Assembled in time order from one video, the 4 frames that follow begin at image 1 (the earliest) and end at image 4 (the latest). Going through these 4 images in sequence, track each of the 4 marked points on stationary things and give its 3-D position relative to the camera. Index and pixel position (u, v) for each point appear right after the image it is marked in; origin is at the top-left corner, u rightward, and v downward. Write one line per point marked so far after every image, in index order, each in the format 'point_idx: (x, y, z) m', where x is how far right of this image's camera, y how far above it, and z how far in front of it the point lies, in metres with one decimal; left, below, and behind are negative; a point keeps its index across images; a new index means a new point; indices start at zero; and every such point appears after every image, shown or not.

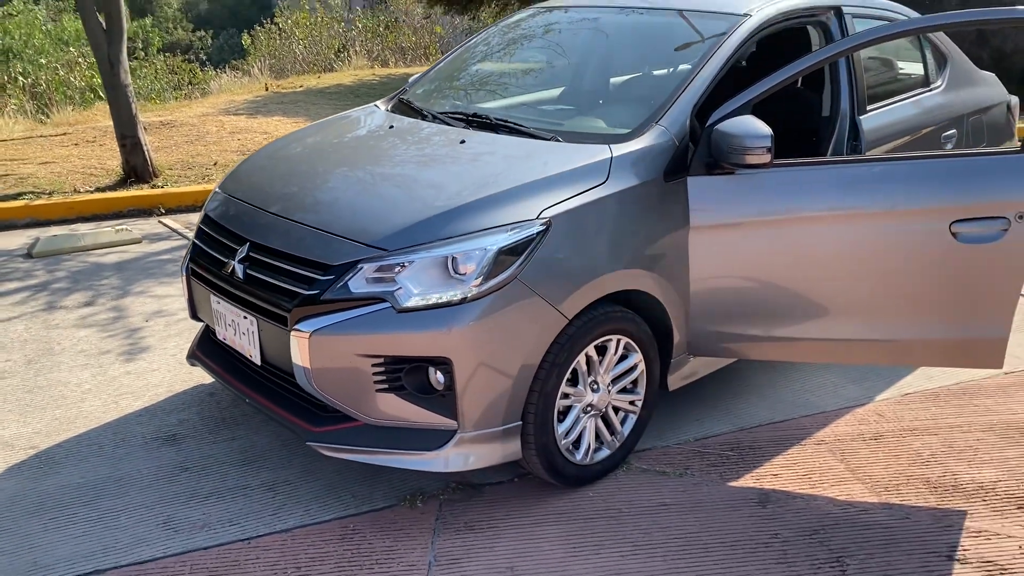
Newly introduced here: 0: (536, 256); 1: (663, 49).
0: (+0.1, +0.1, +2.8) m
1: (+0.6, +1.0, +3.6) m
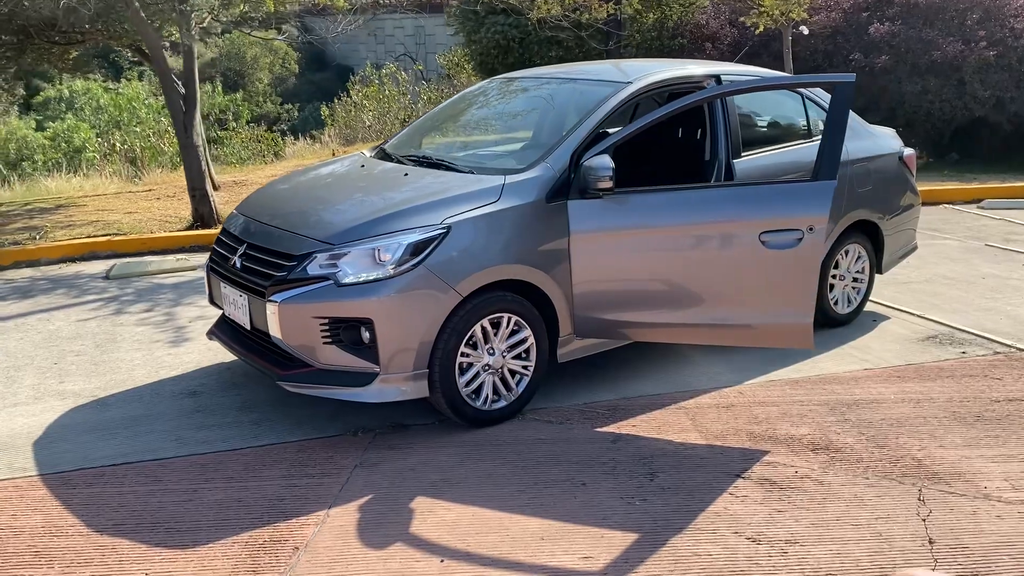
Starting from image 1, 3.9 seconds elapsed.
0: (-0.3, +0.2, +3.9) m
1: (+0.3, +1.0, +4.8) m
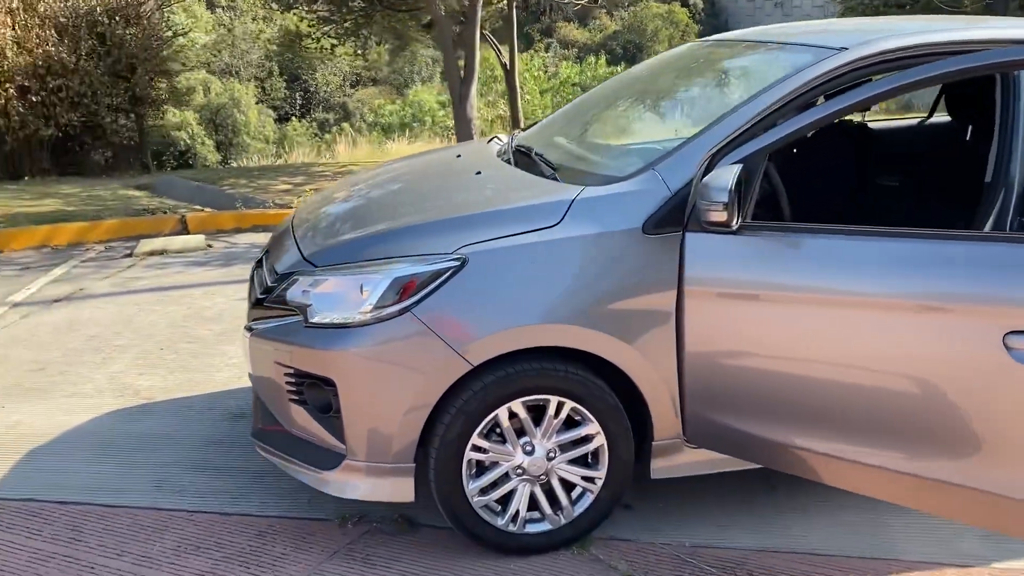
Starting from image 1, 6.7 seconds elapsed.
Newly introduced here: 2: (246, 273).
0: (-0.2, 0.0, +2.6) m
1: (+0.8, +0.7, +3.1) m
2: (-1.9, +0.1, +6.3) m
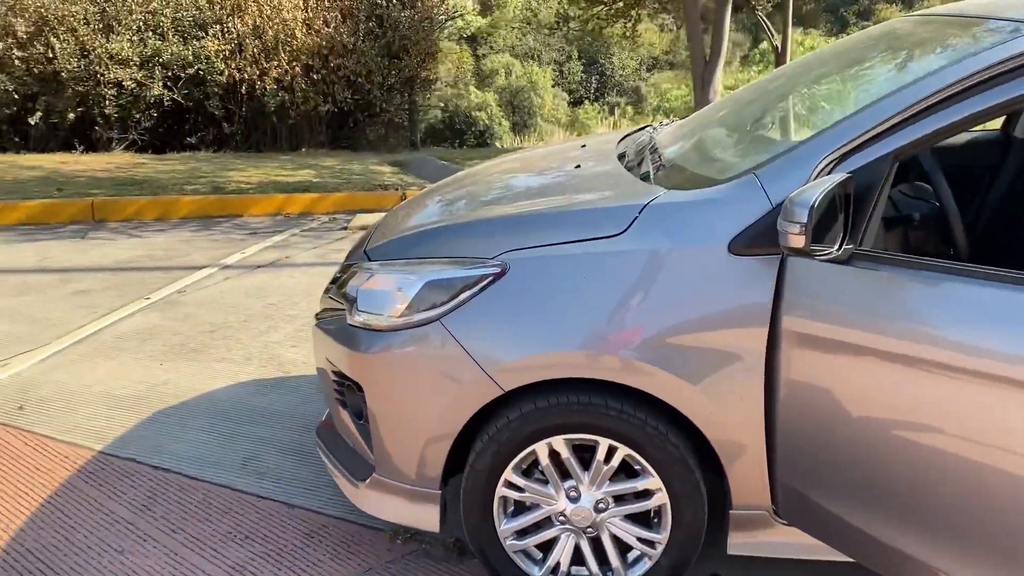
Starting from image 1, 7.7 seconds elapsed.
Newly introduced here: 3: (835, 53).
0: (-0.1, 0.0, +2.3) m
1: (+1.1, +0.6, +2.4) m
2: (-0.5, +0.2, +6.3) m
3: (+1.2, +0.8, +3.1) m
